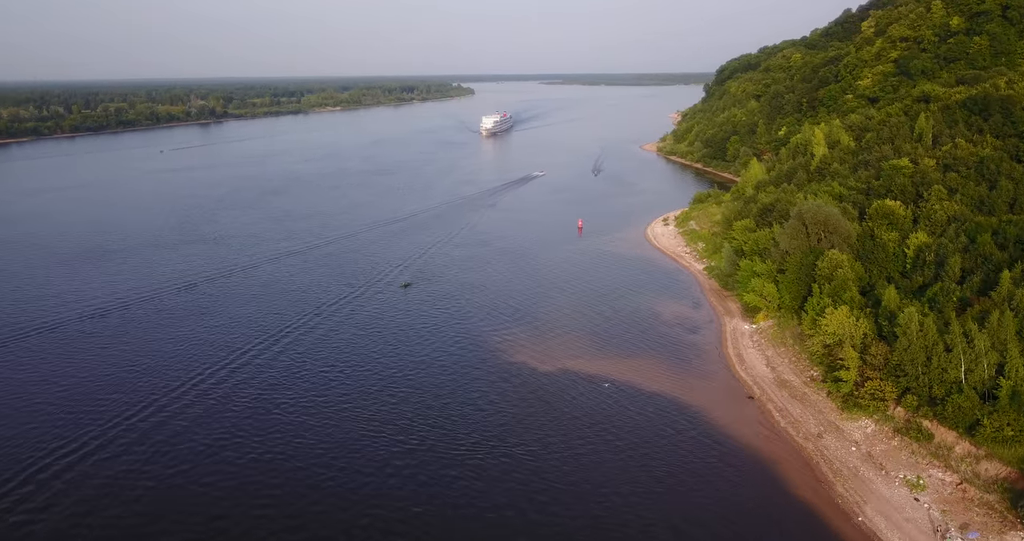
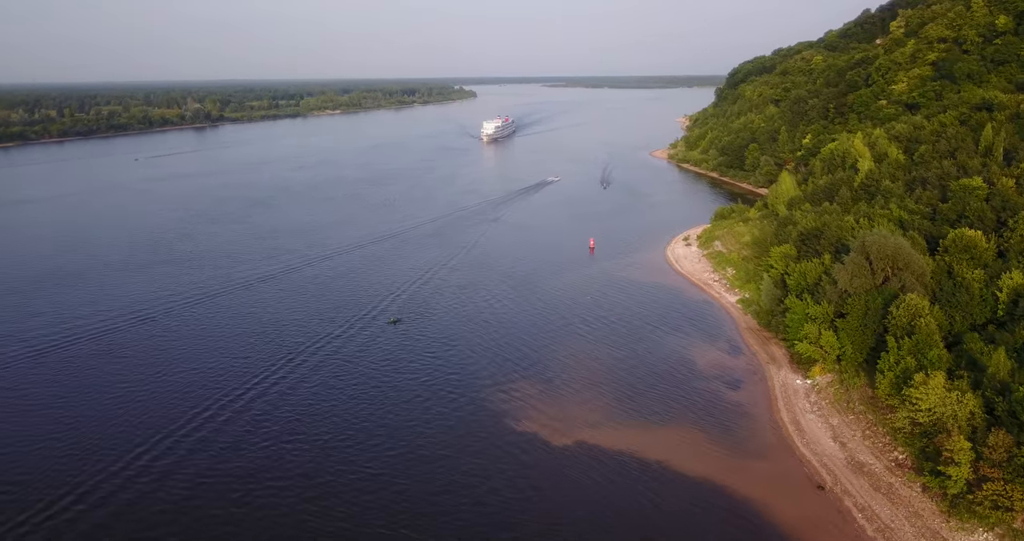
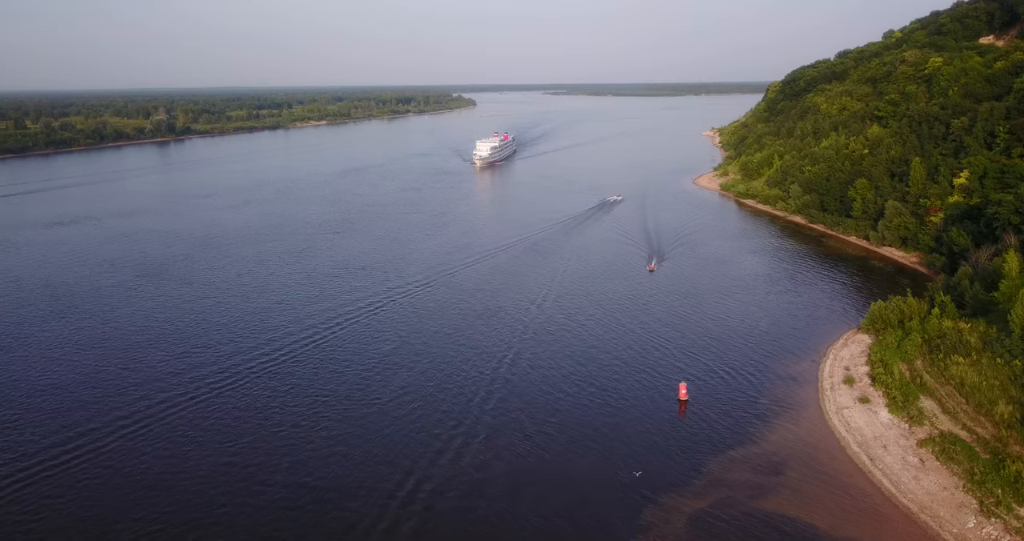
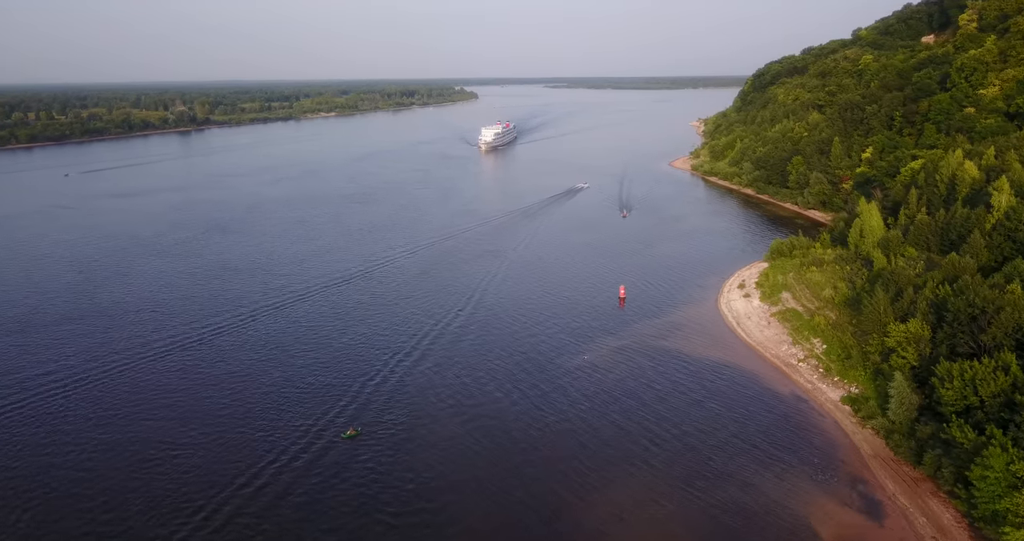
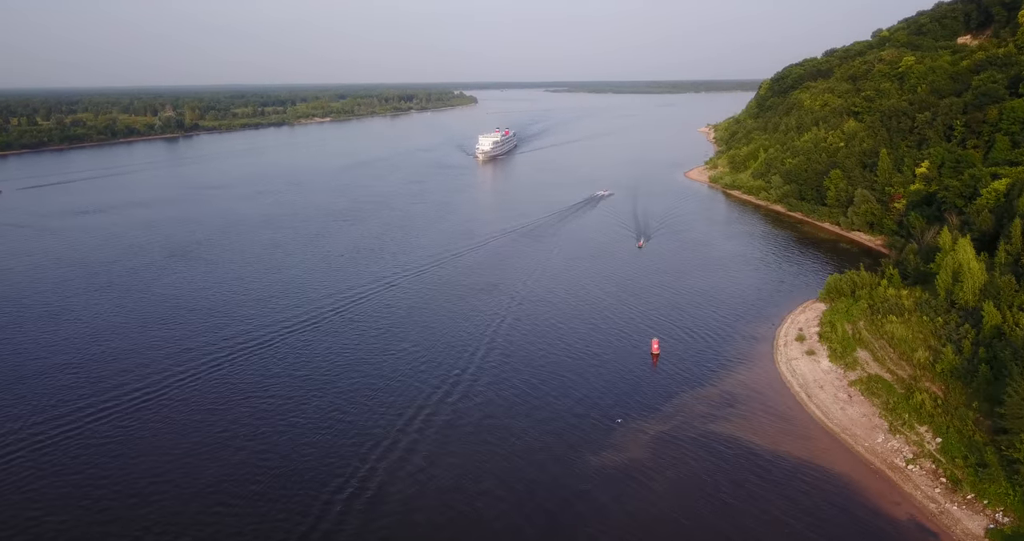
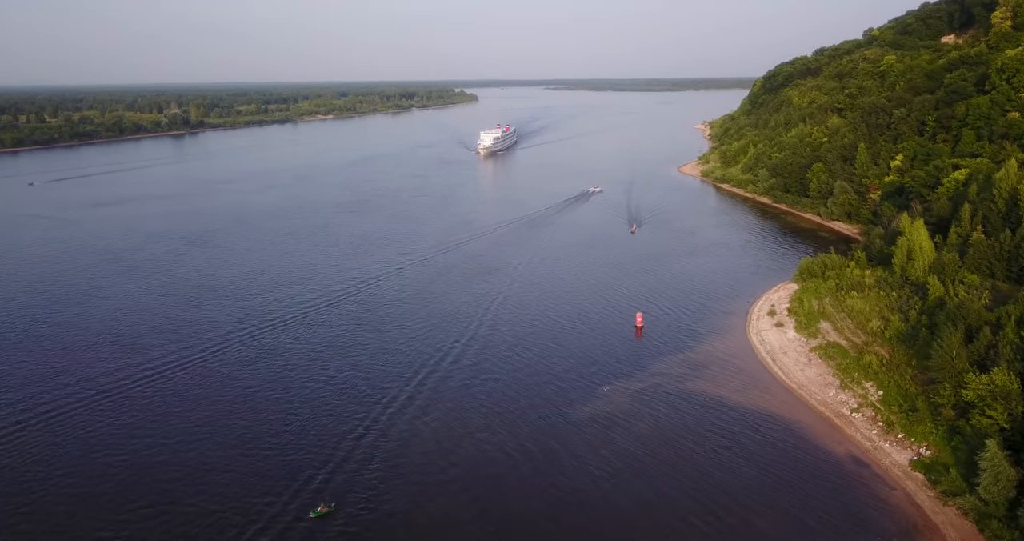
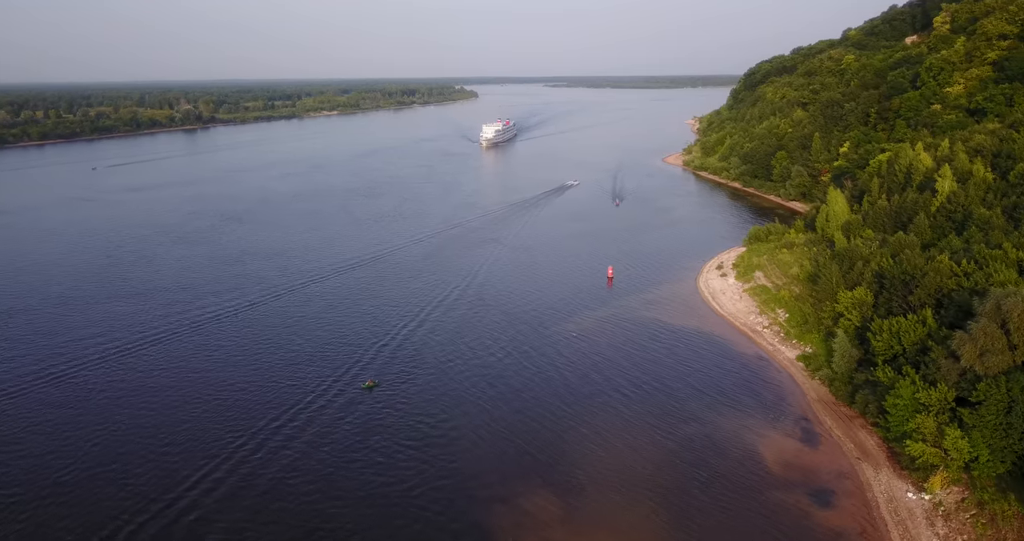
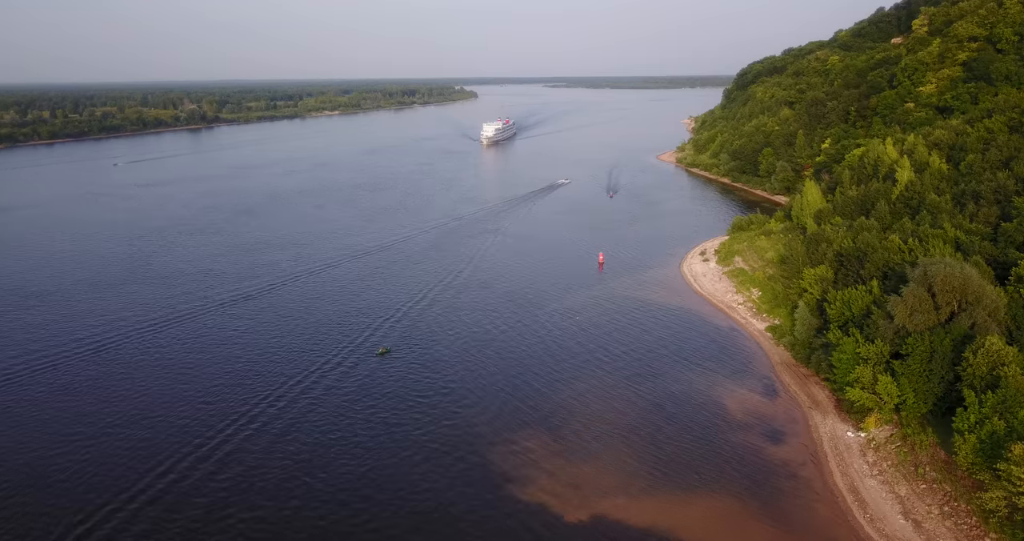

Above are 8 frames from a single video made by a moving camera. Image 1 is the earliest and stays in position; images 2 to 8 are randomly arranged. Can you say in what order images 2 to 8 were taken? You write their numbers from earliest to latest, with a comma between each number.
2, 8, 7, 4, 6, 5, 3
